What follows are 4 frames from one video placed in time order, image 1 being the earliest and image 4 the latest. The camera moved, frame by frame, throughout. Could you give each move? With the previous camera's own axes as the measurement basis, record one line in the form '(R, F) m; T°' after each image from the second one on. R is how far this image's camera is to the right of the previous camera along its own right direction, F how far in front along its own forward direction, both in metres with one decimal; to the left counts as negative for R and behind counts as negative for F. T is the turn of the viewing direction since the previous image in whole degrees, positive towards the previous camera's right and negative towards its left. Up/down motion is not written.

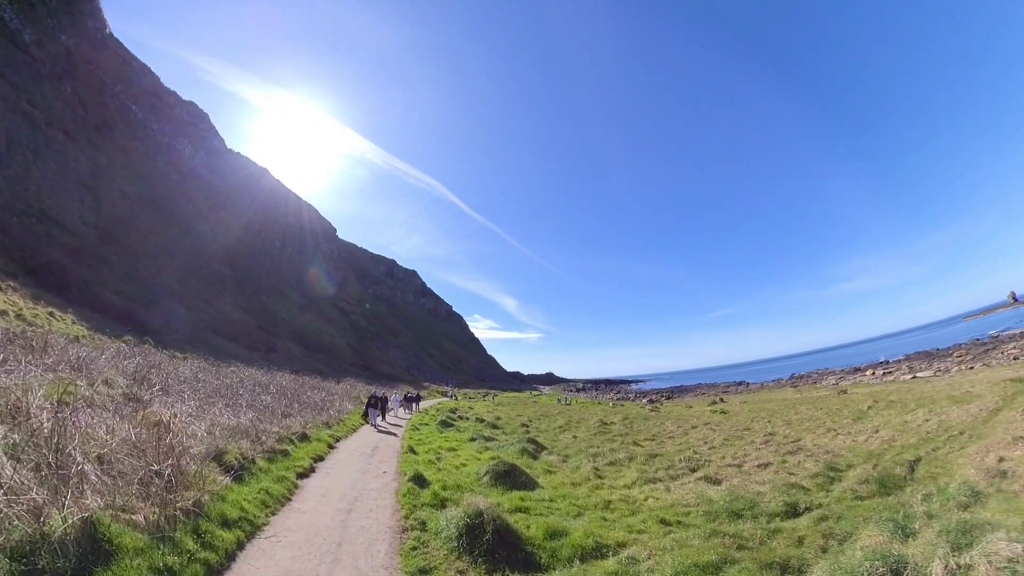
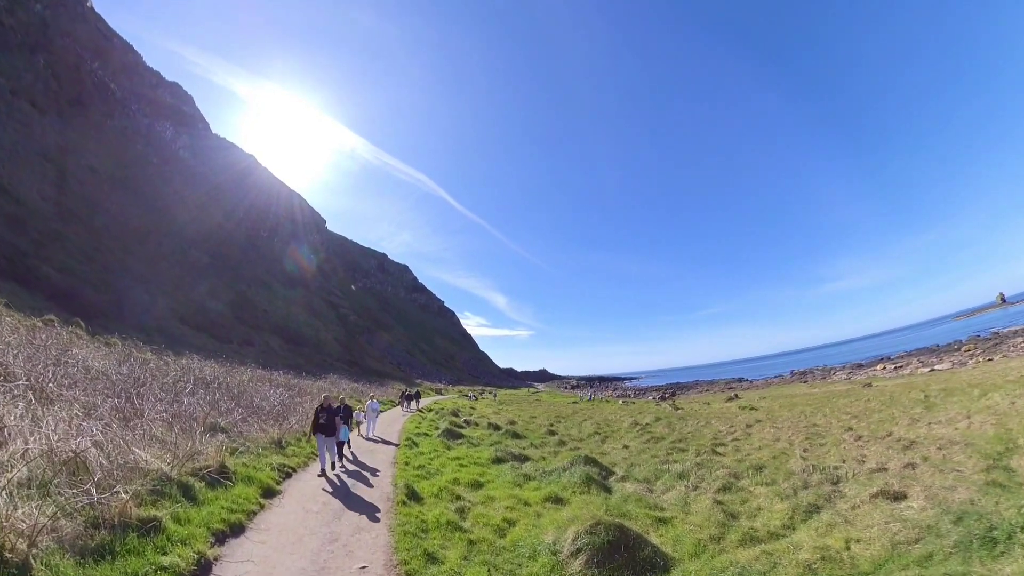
(-1.6, +6.3) m; +1°
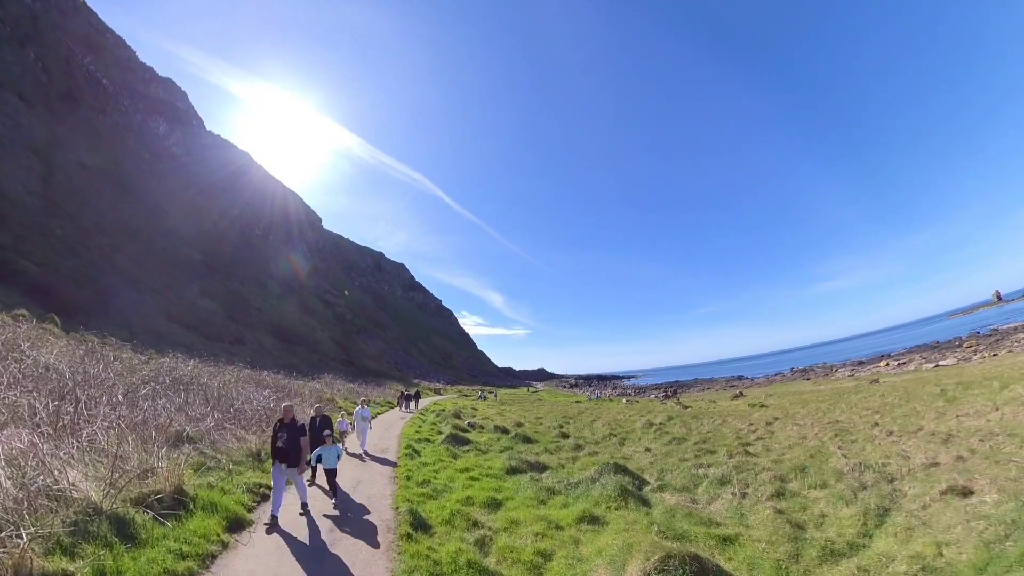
(-0.5, +1.8) m; 0°
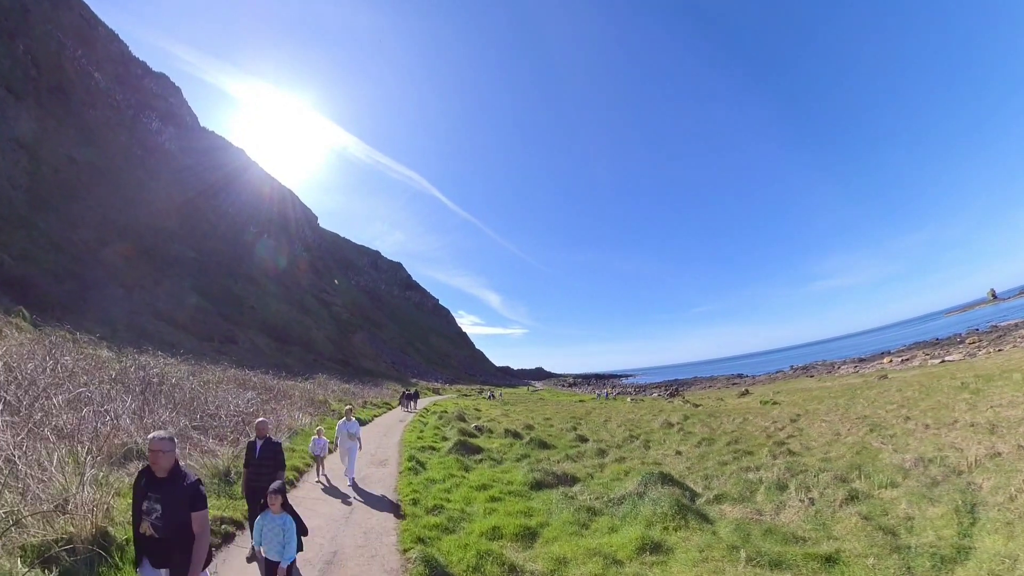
(-0.6, +2.0) m; 0°
